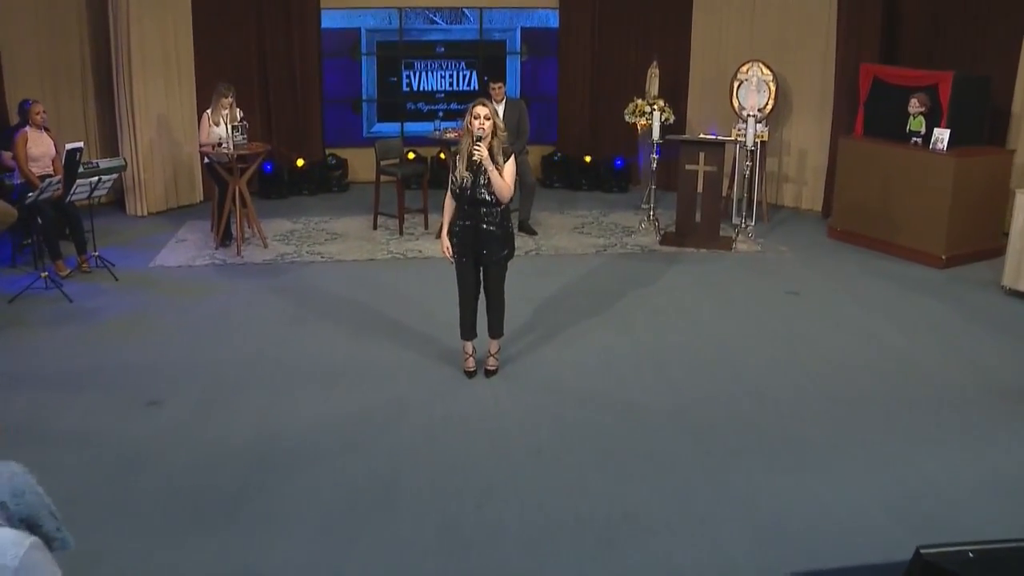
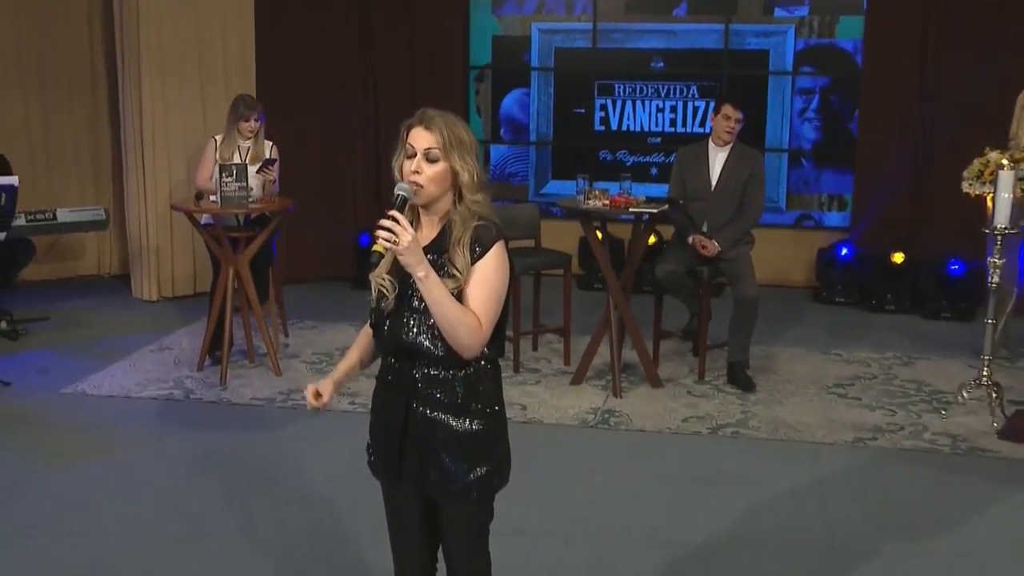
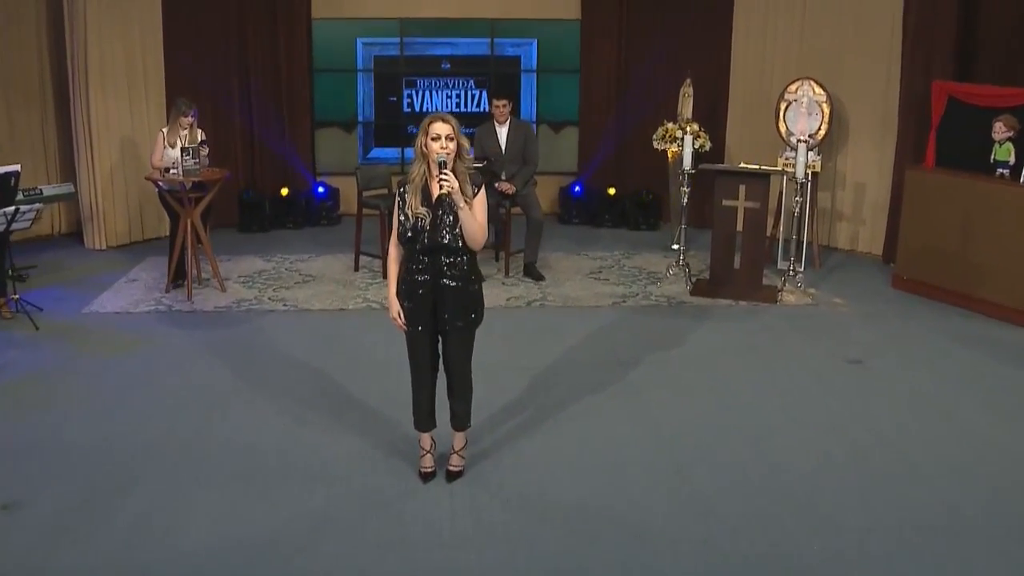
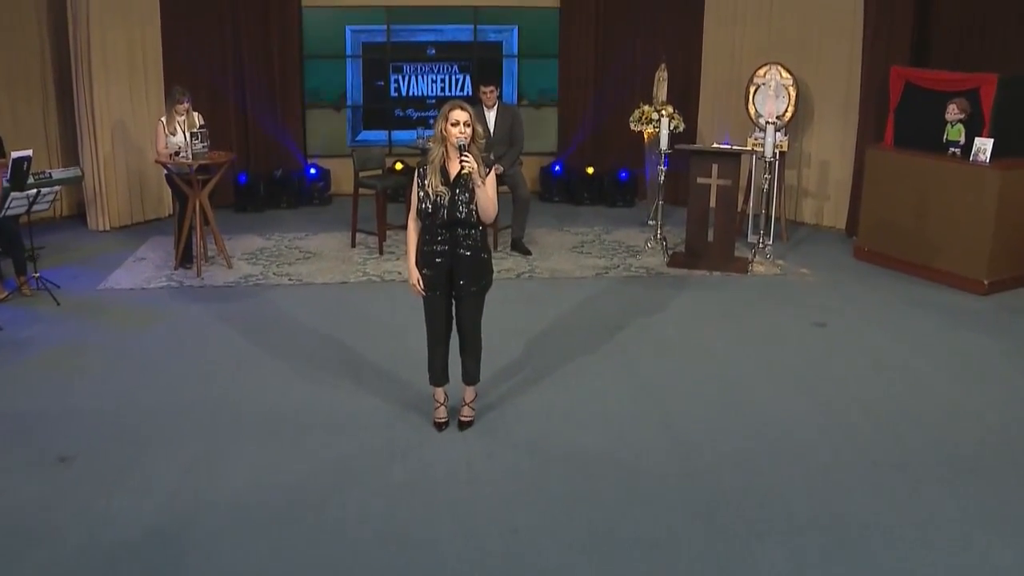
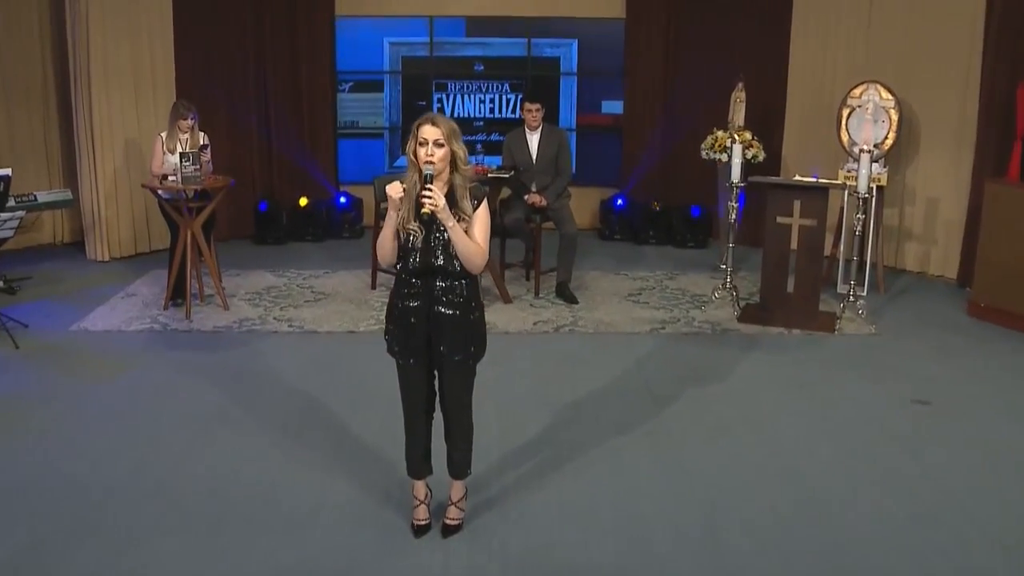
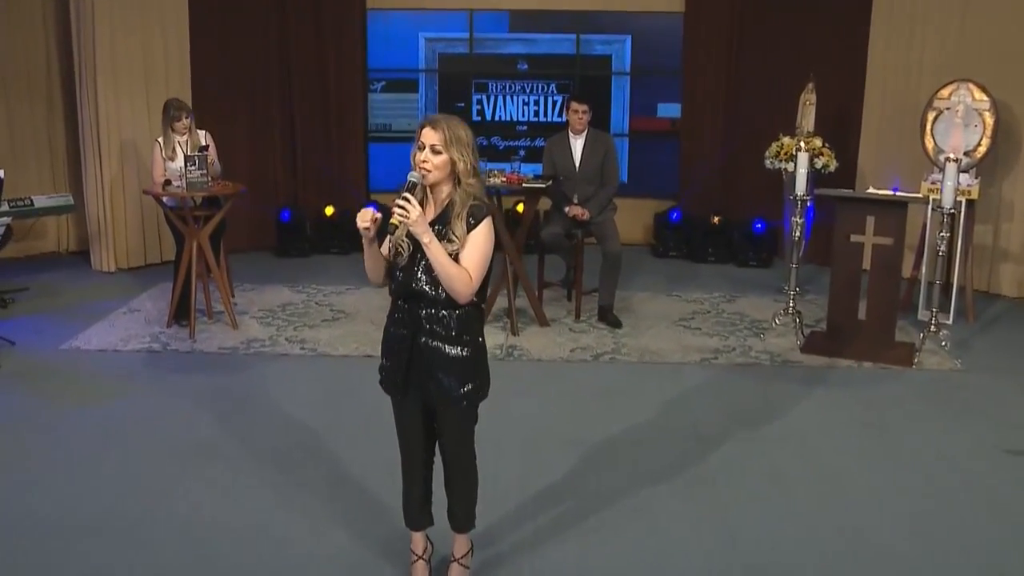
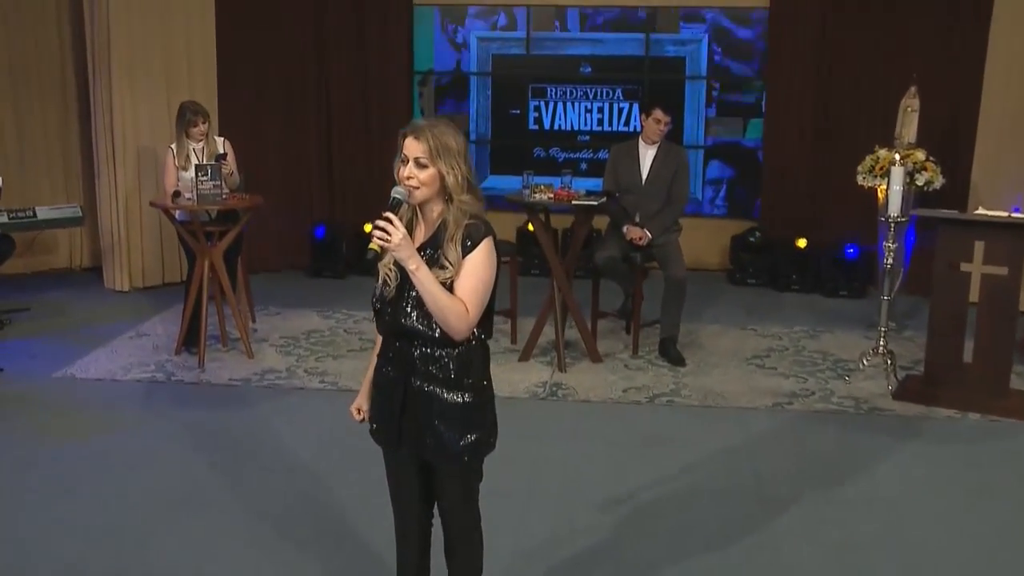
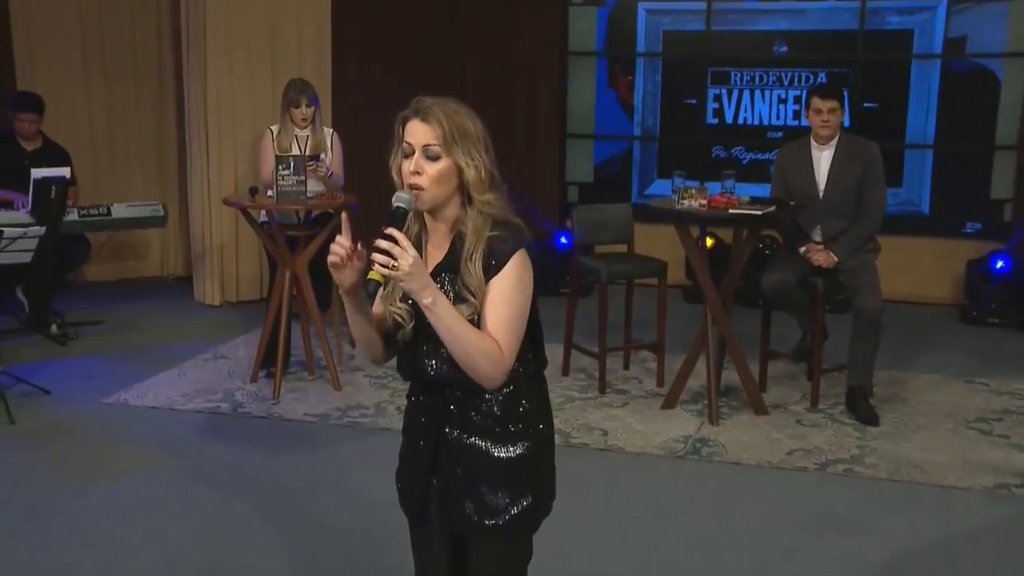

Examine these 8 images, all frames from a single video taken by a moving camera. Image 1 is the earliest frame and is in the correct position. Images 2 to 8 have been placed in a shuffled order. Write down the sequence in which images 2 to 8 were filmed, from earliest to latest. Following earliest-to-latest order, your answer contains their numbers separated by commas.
4, 3, 5, 6, 7, 2, 8
